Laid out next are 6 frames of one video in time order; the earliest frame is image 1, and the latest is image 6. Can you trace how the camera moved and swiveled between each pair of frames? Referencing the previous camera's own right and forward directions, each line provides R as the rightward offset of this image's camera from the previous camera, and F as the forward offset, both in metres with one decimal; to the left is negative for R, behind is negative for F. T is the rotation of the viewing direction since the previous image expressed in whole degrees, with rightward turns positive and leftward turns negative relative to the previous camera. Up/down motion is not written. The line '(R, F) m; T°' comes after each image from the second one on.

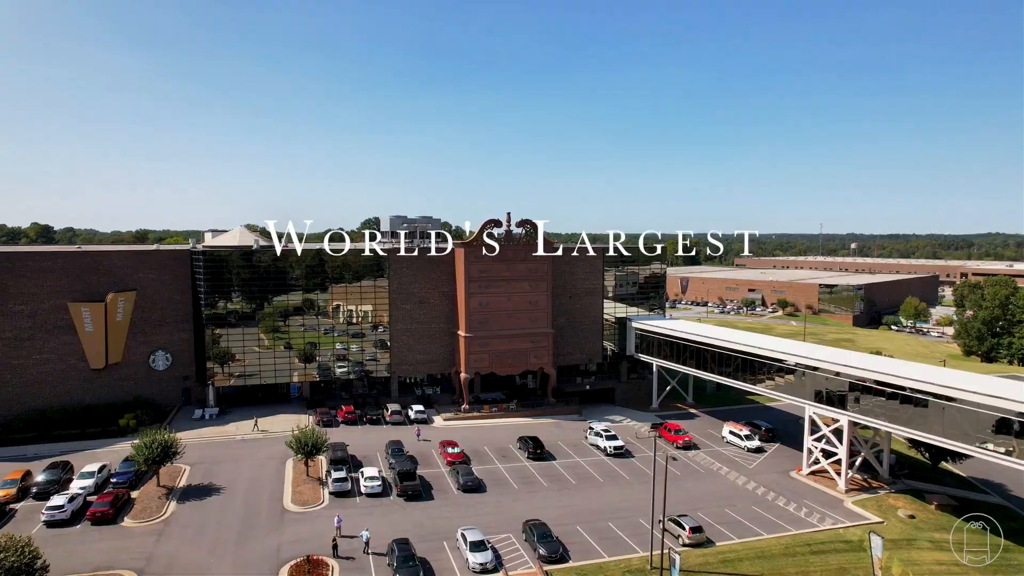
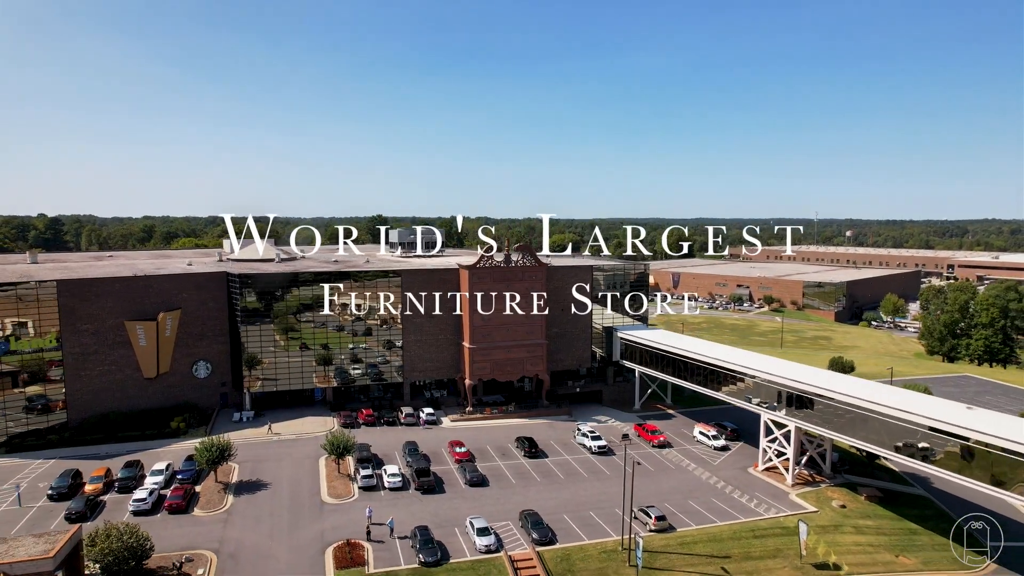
(0.0, -4.9) m; 0°
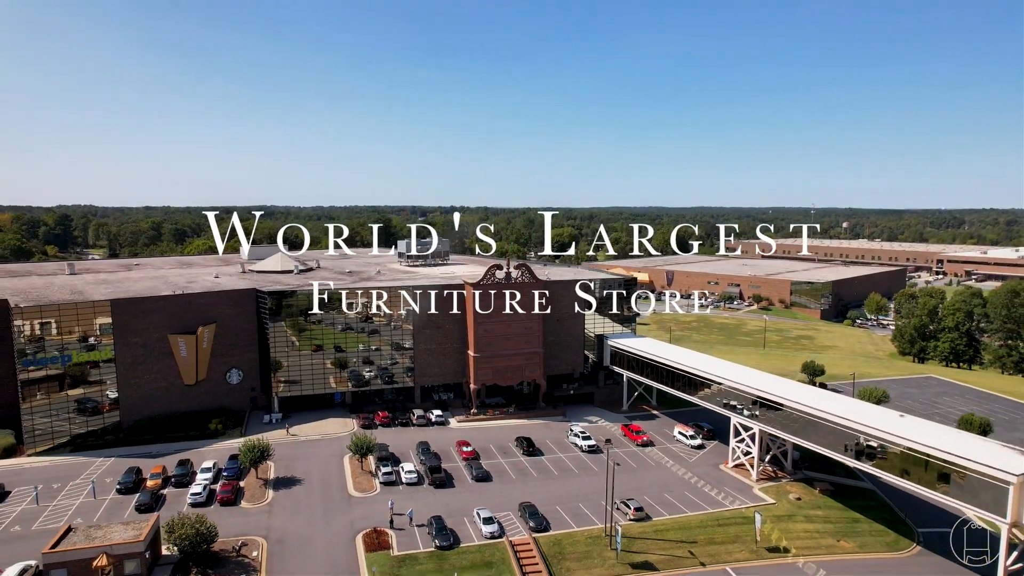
(0.0, -4.7) m; 0°
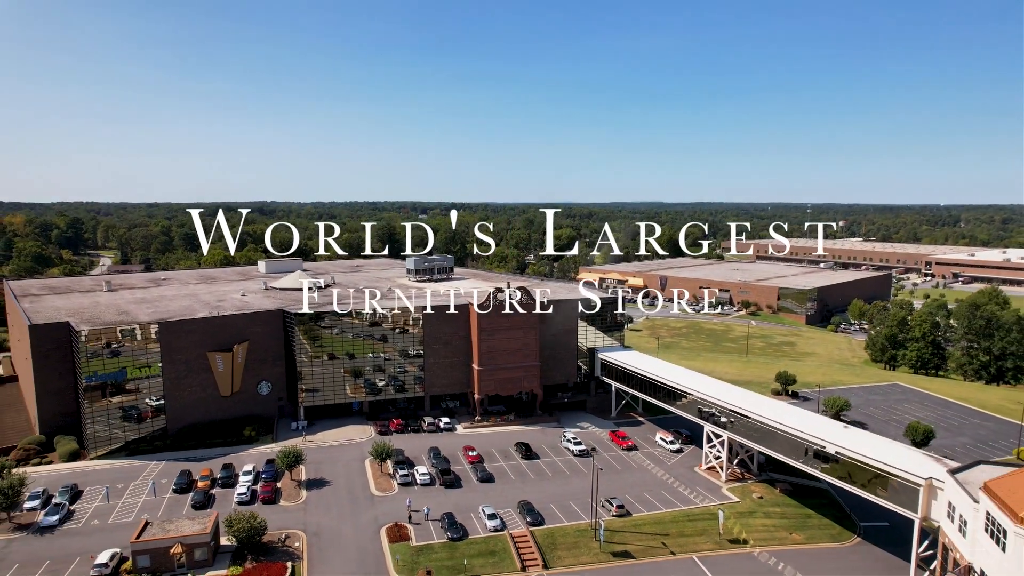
(0.0, -5.5) m; 0°
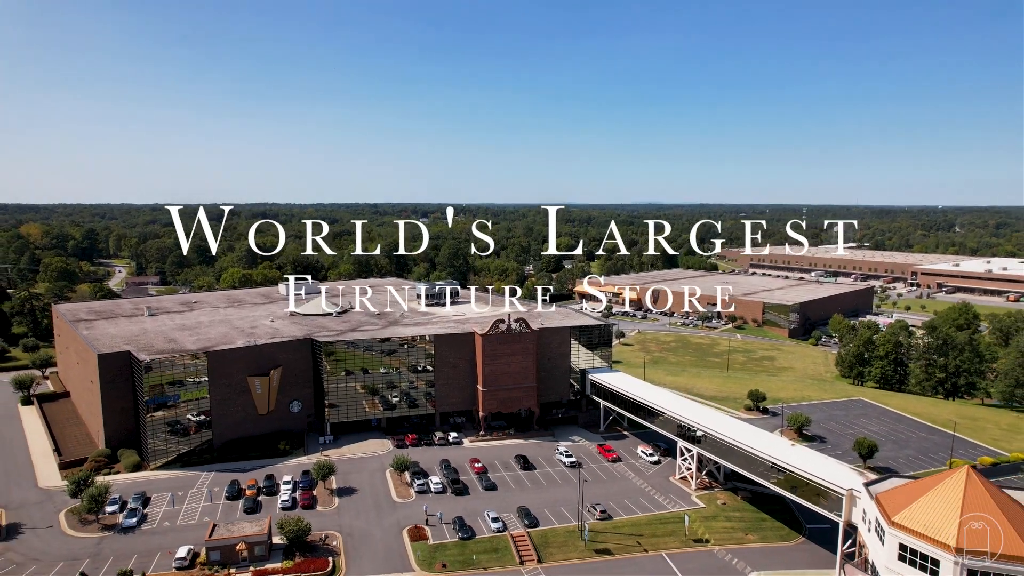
(0.0, -7.3) m; 0°
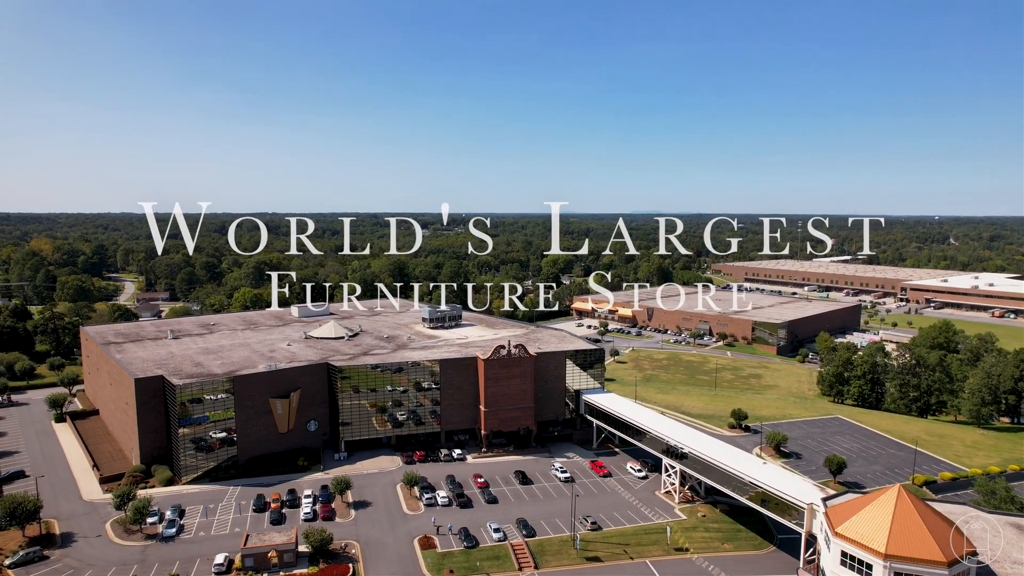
(-0.1, -5.3) m; 0°
